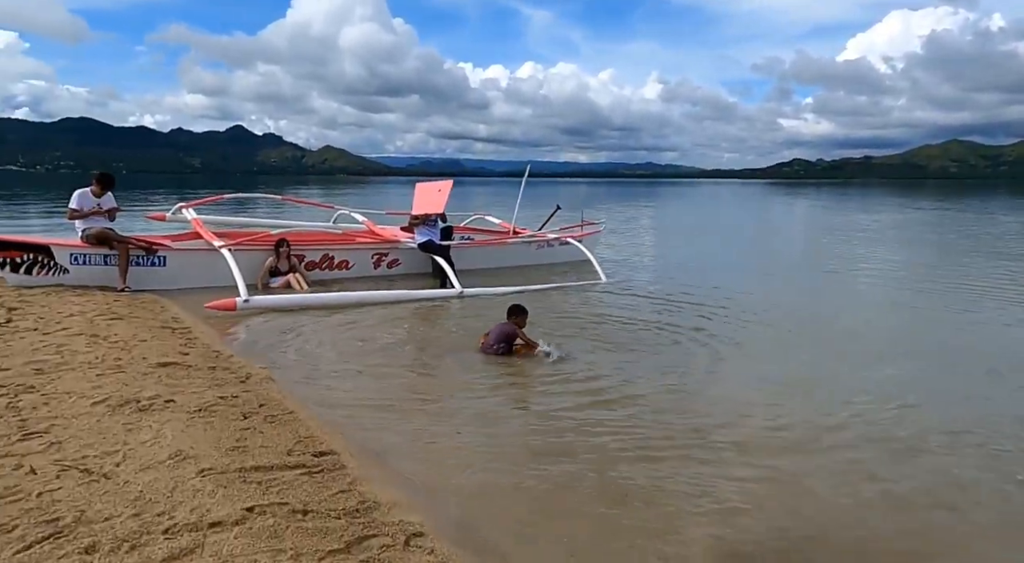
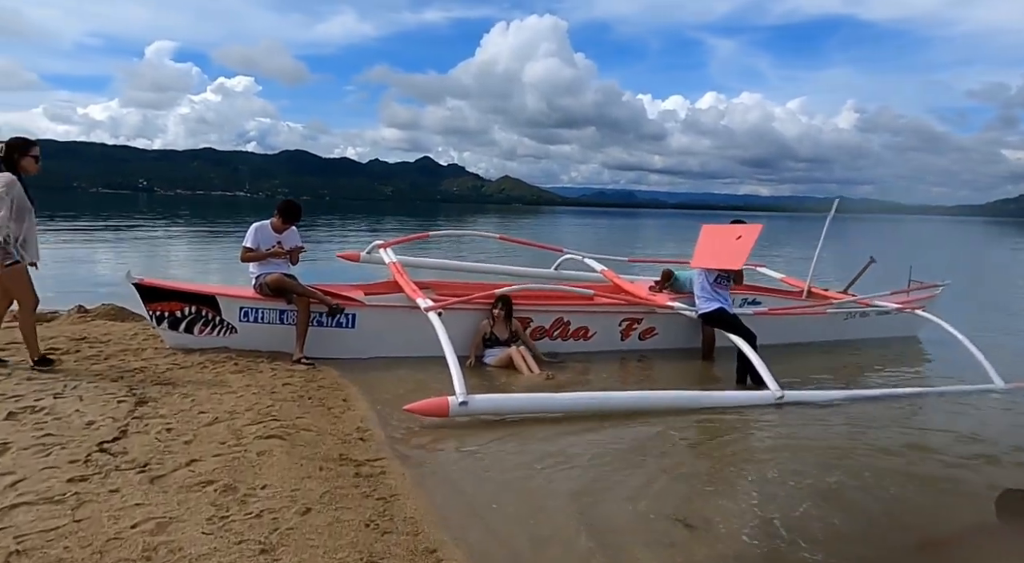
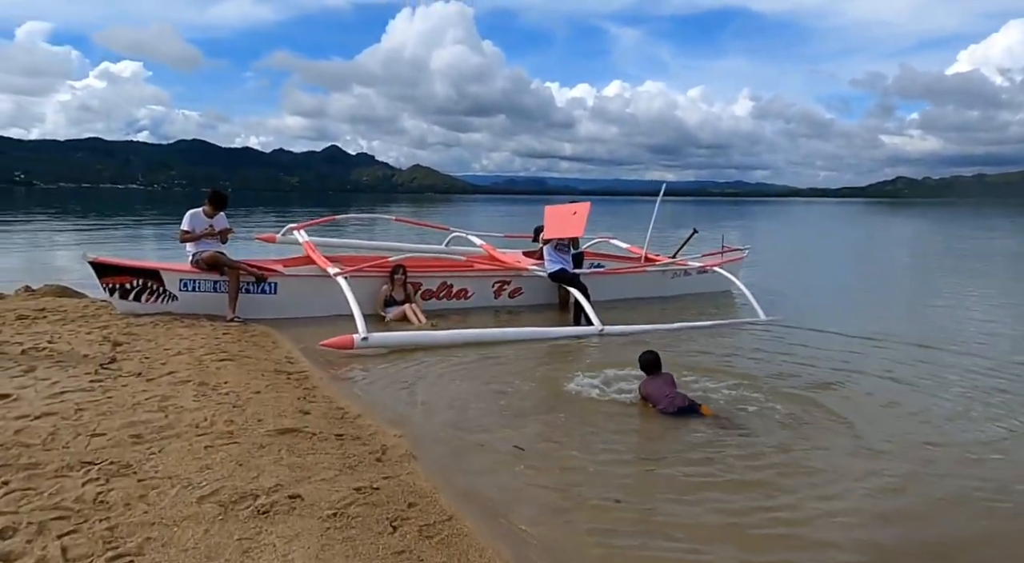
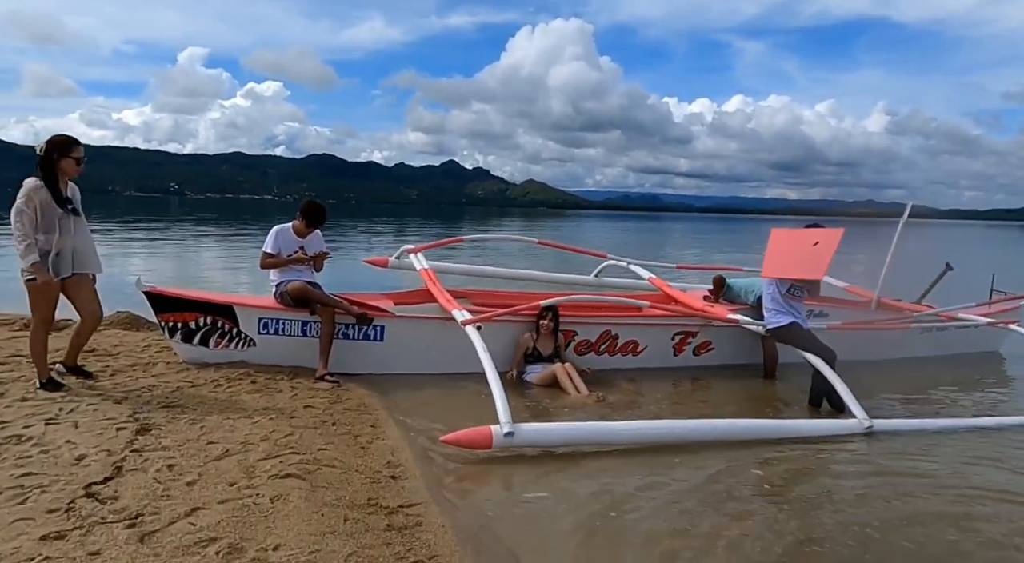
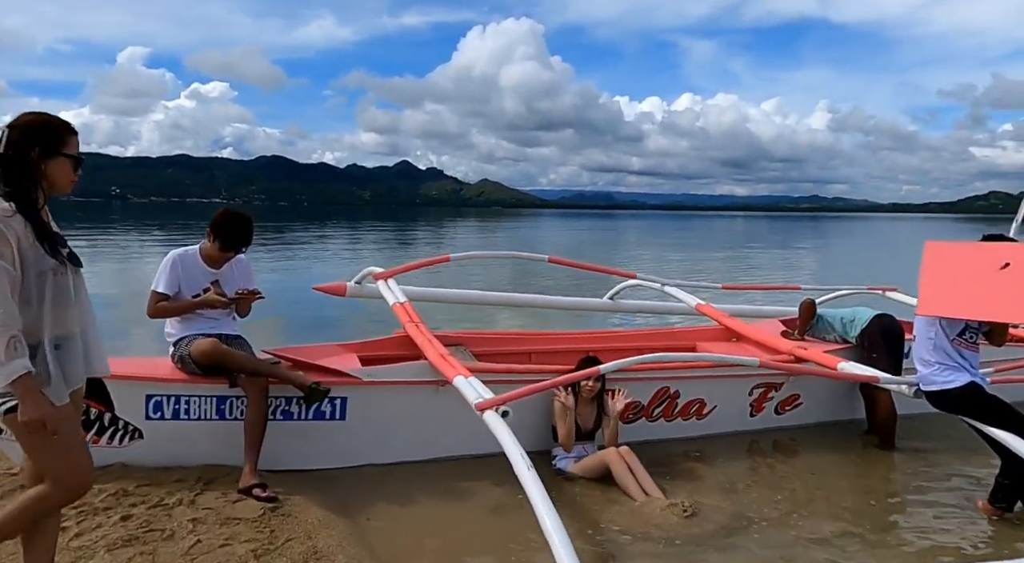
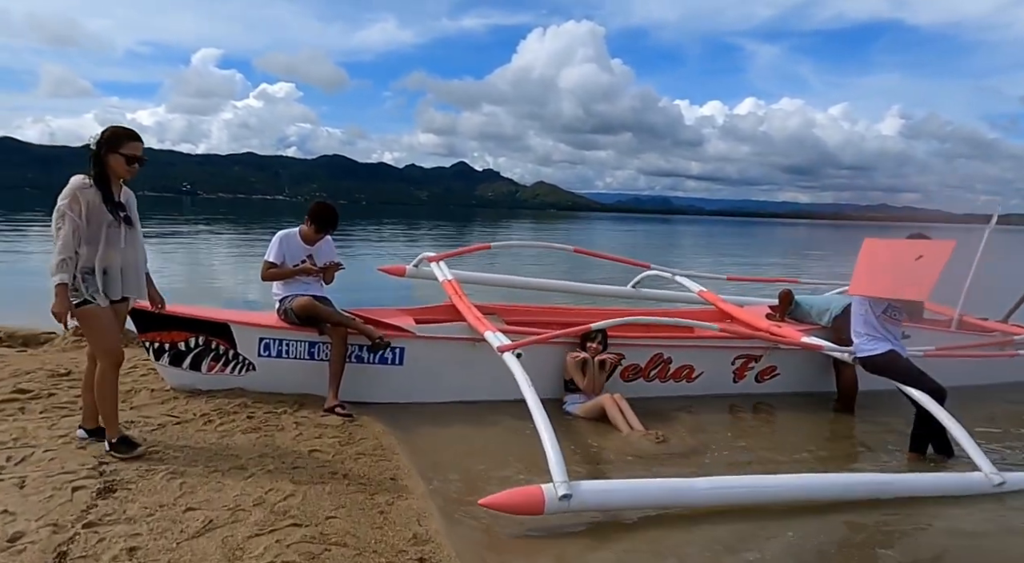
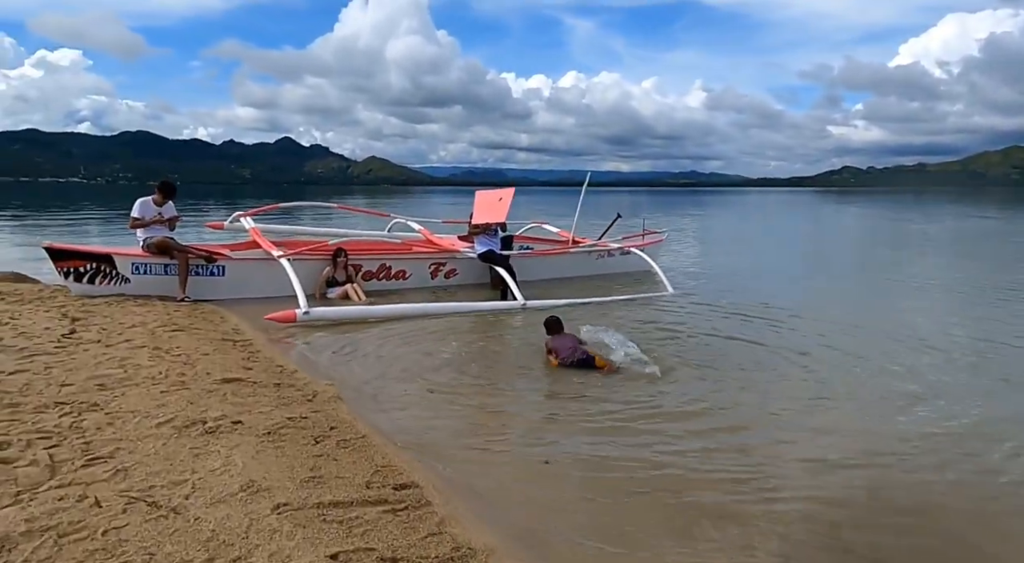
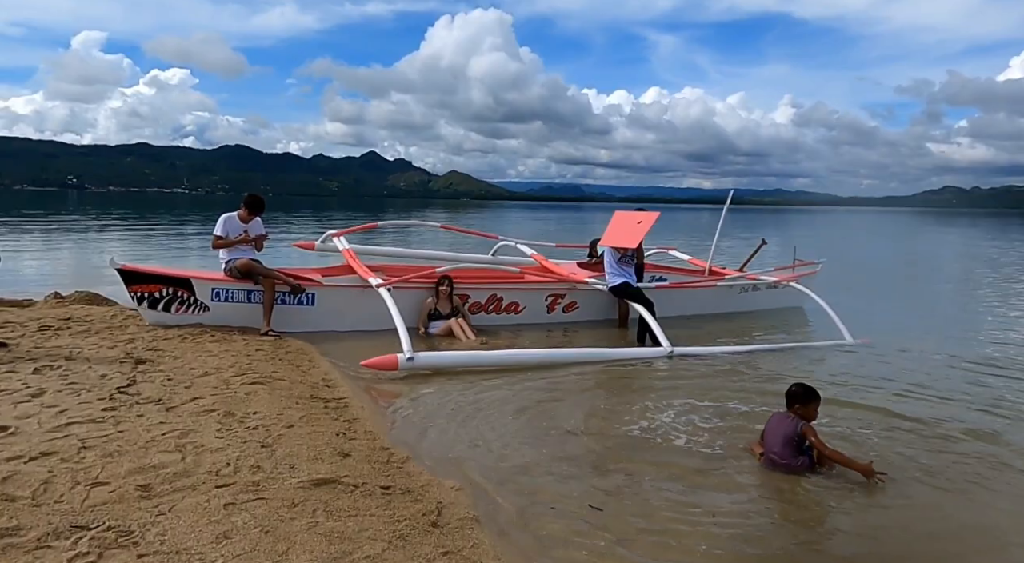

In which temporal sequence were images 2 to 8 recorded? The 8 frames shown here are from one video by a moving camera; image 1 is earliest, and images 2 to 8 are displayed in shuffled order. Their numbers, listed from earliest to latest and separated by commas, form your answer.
7, 3, 8, 2, 4, 6, 5
